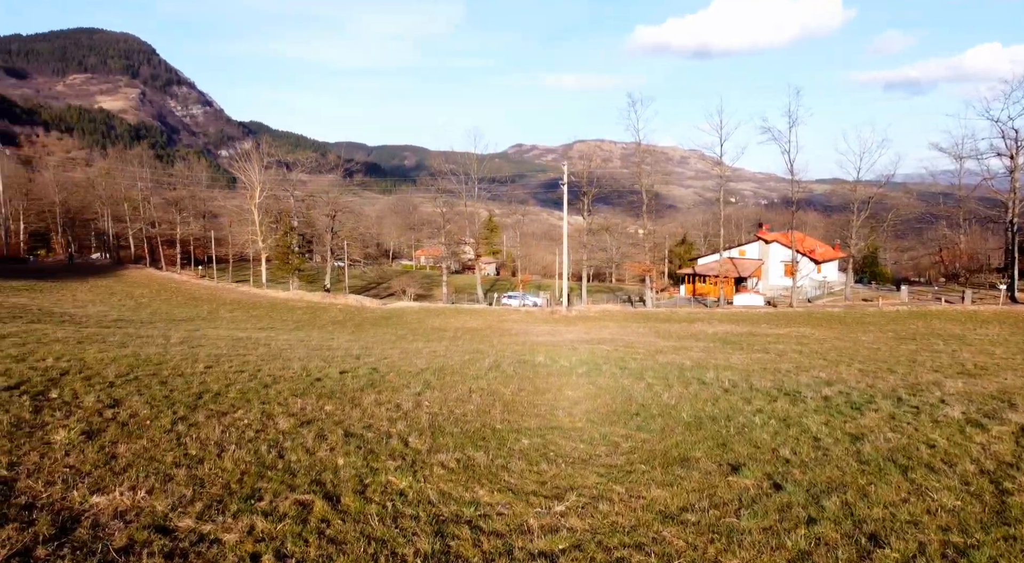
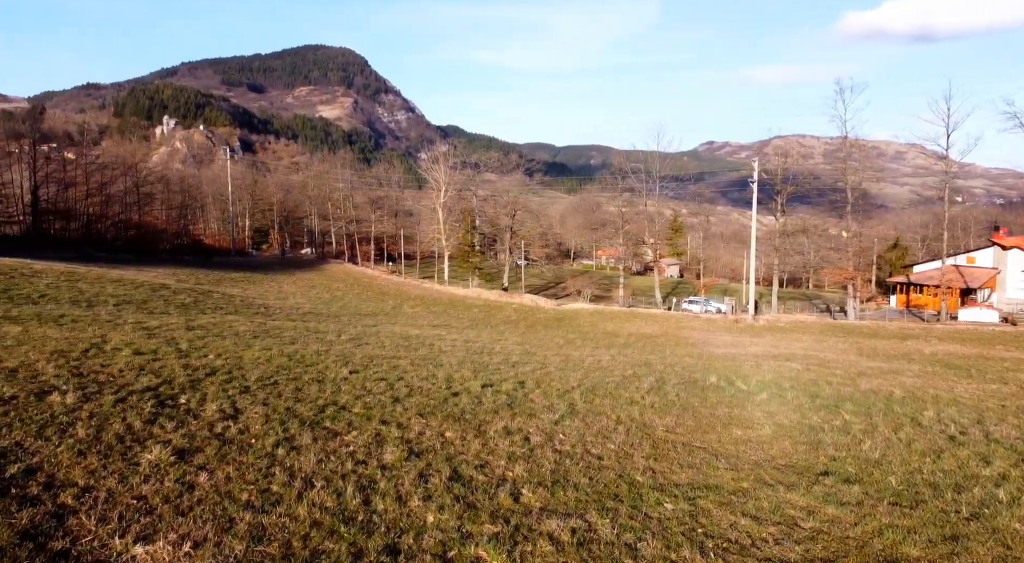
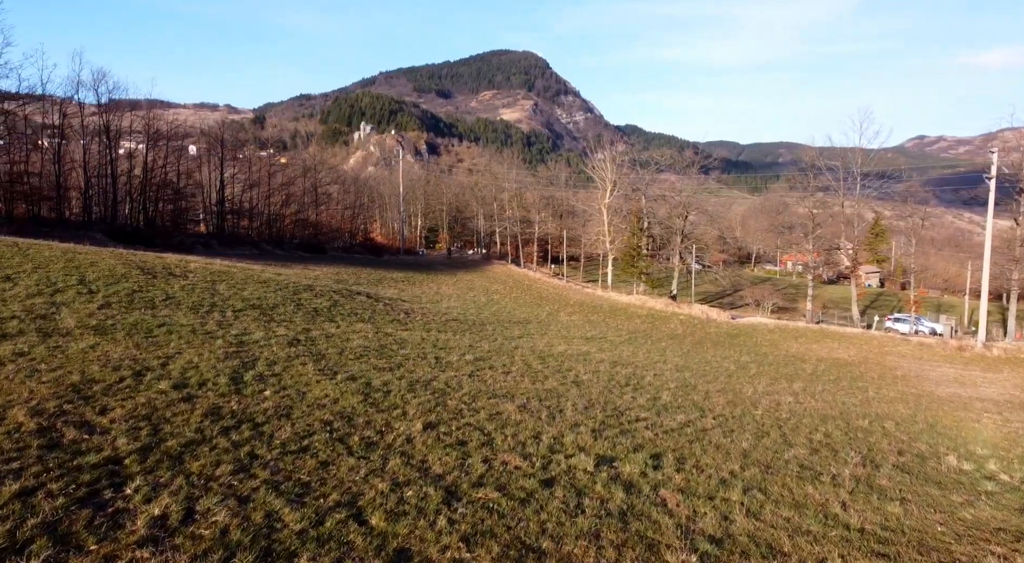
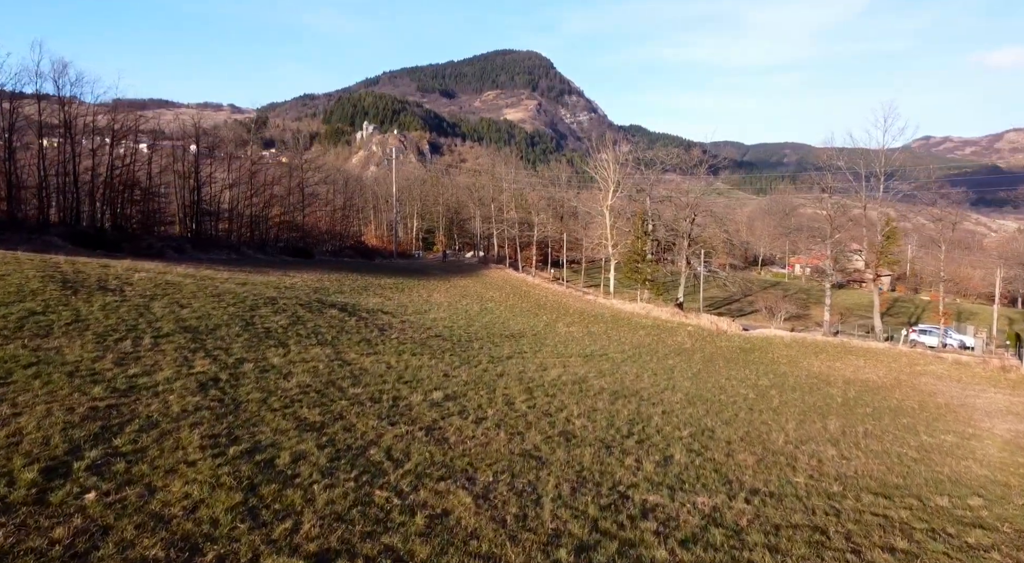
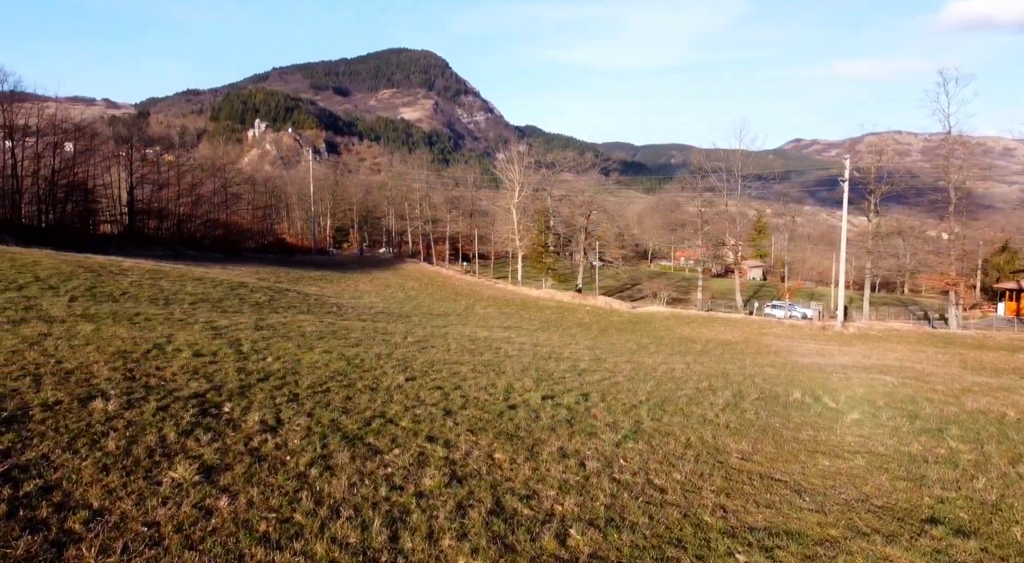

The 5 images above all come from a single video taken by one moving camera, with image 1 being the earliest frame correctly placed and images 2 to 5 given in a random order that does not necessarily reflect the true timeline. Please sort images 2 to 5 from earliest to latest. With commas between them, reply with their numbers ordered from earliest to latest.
2, 5, 3, 4
